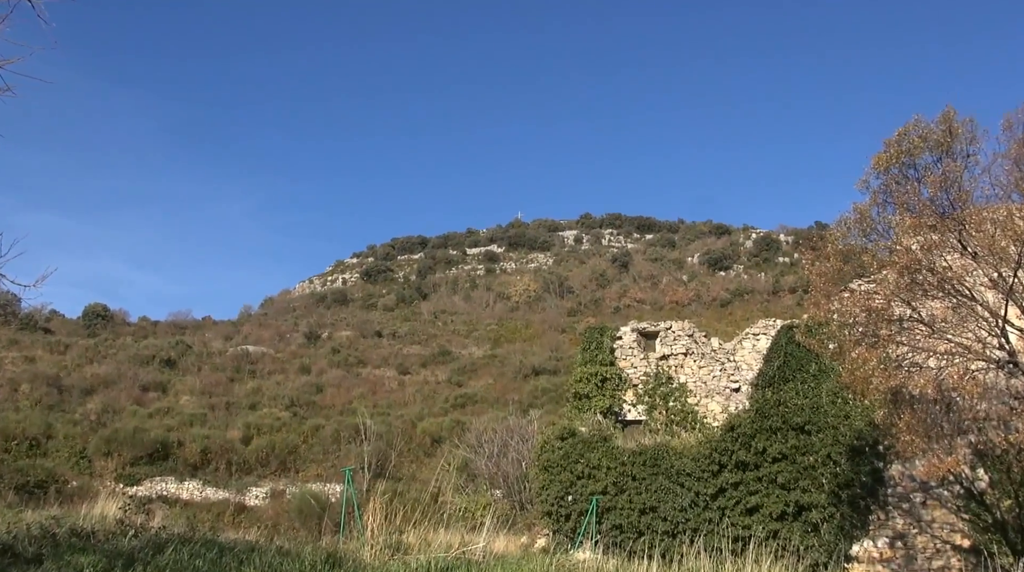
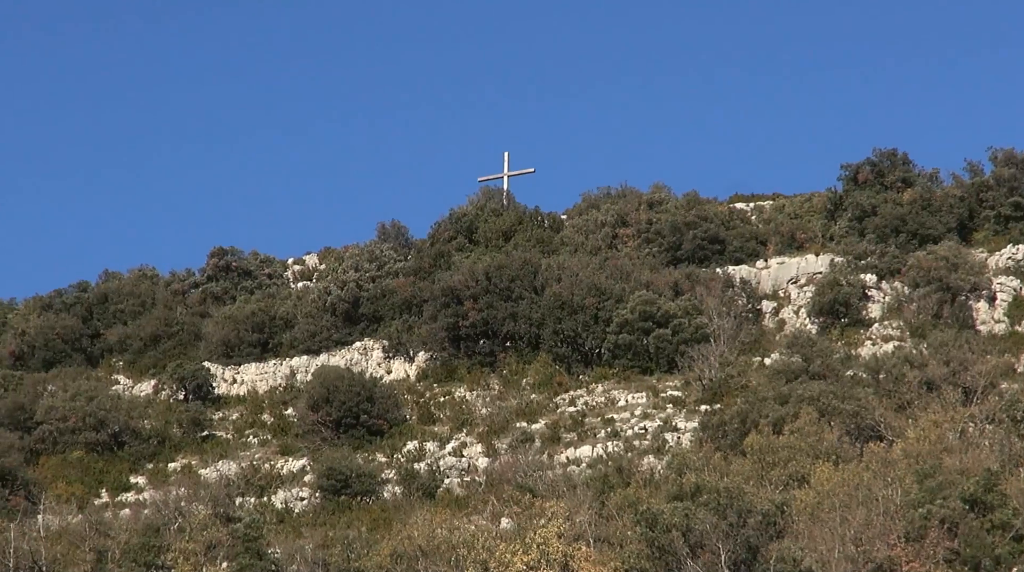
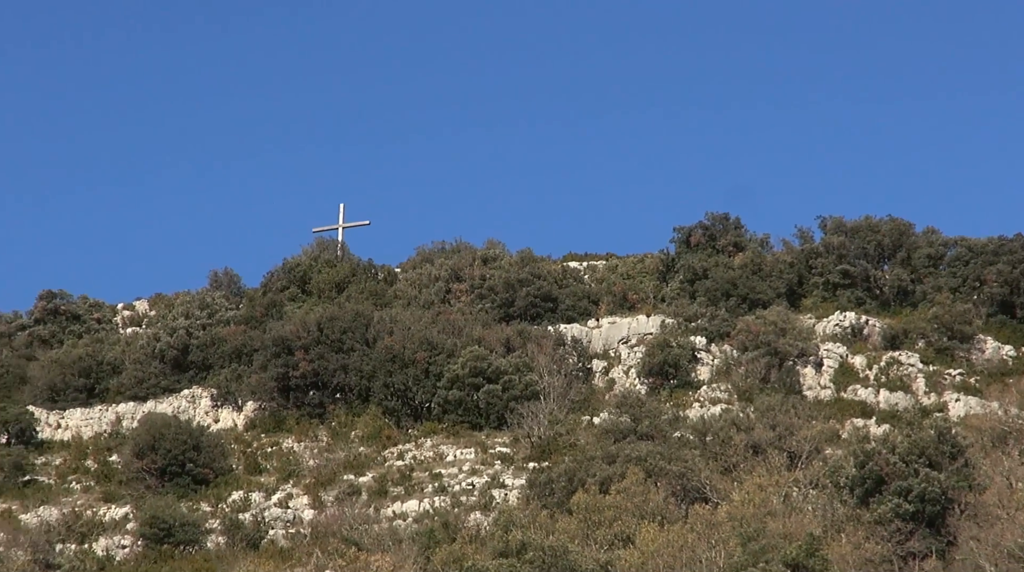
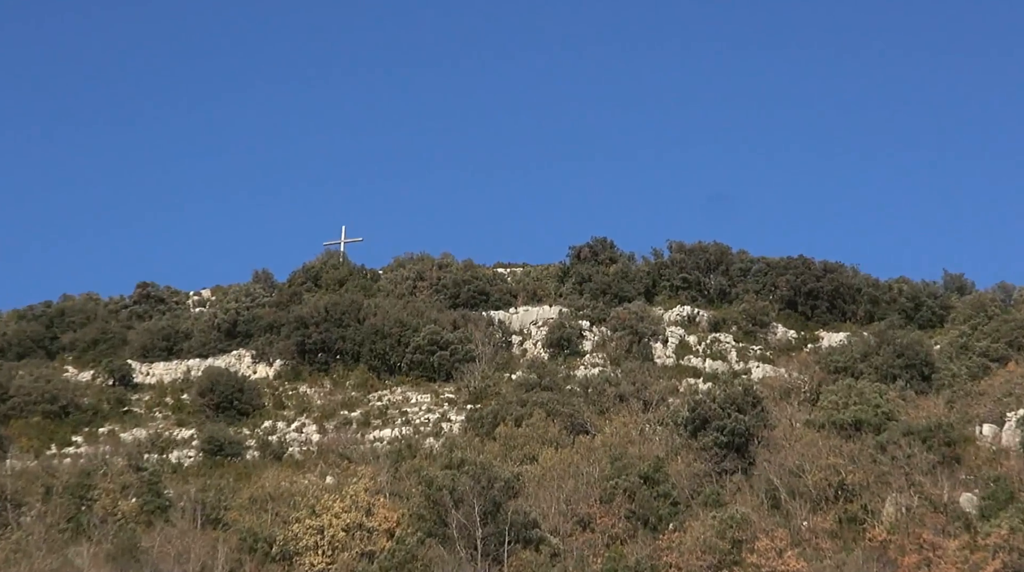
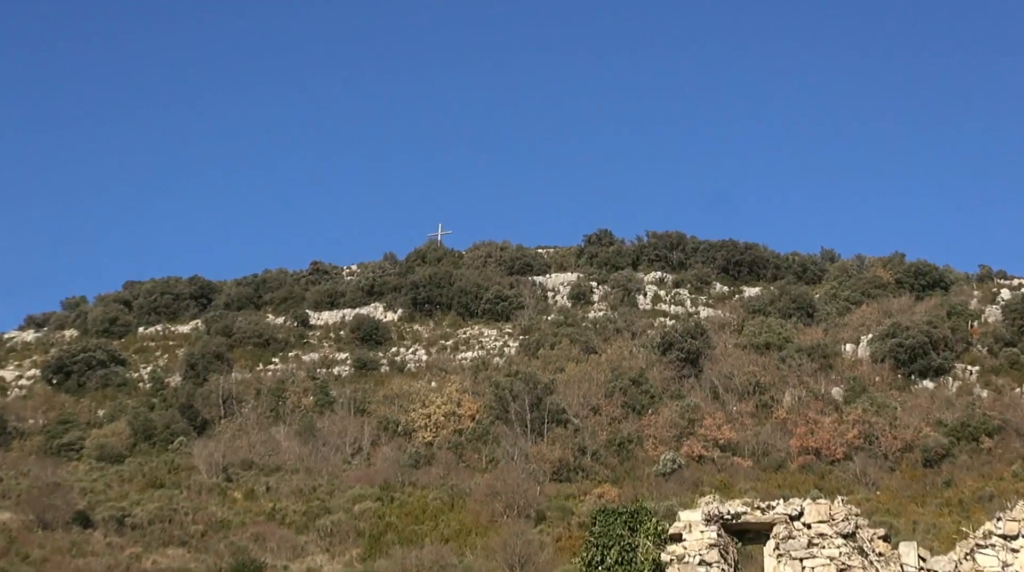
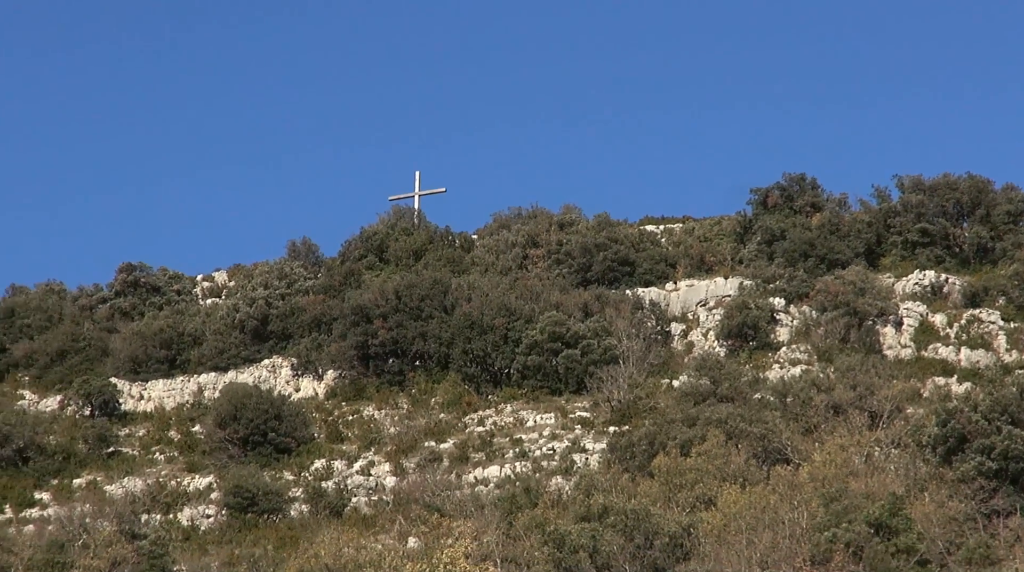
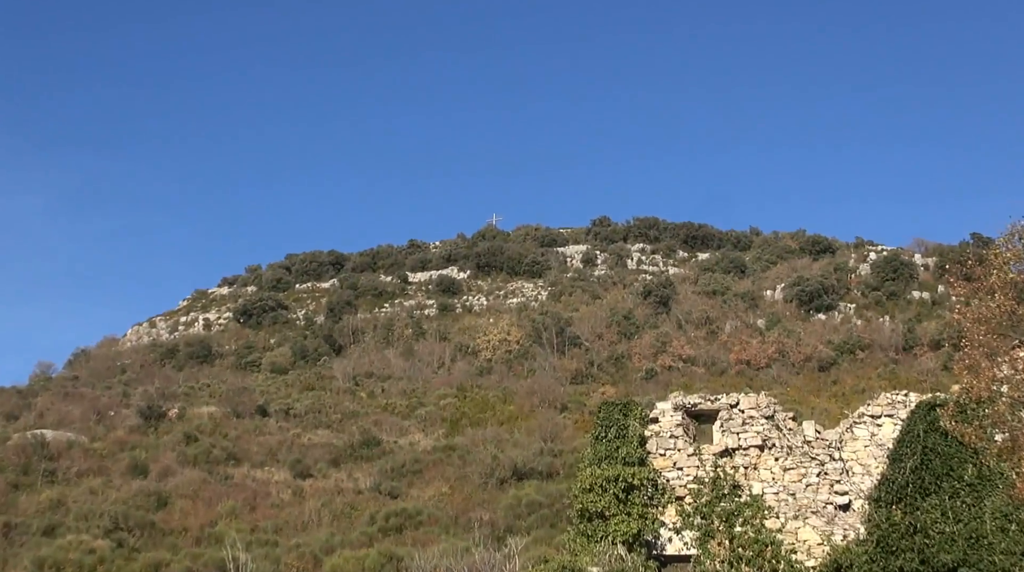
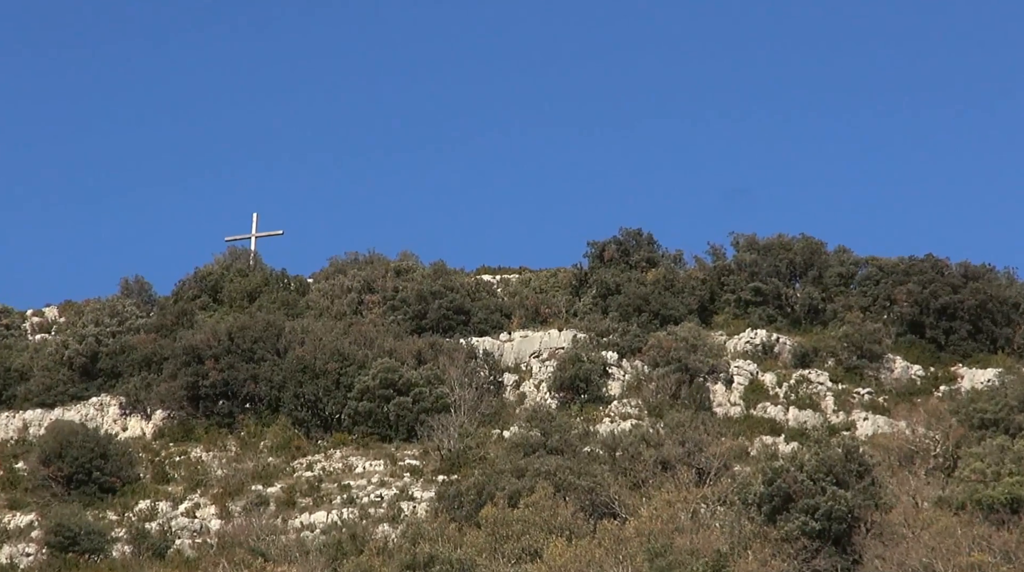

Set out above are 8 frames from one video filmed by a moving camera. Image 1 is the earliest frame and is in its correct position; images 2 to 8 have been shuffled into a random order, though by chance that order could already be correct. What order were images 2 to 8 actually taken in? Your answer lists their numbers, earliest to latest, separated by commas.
7, 5, 4, 8, 3, 6, 2
